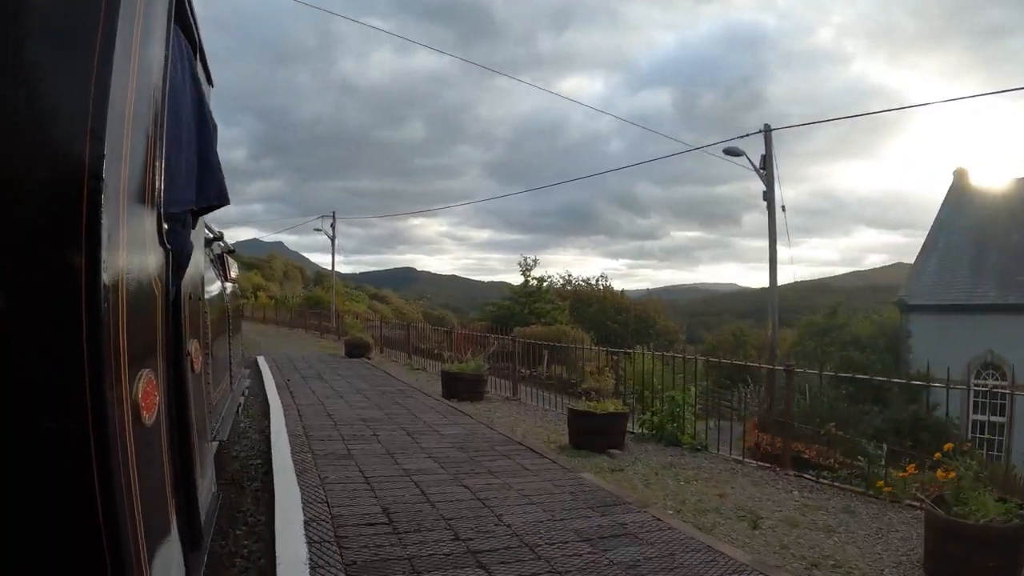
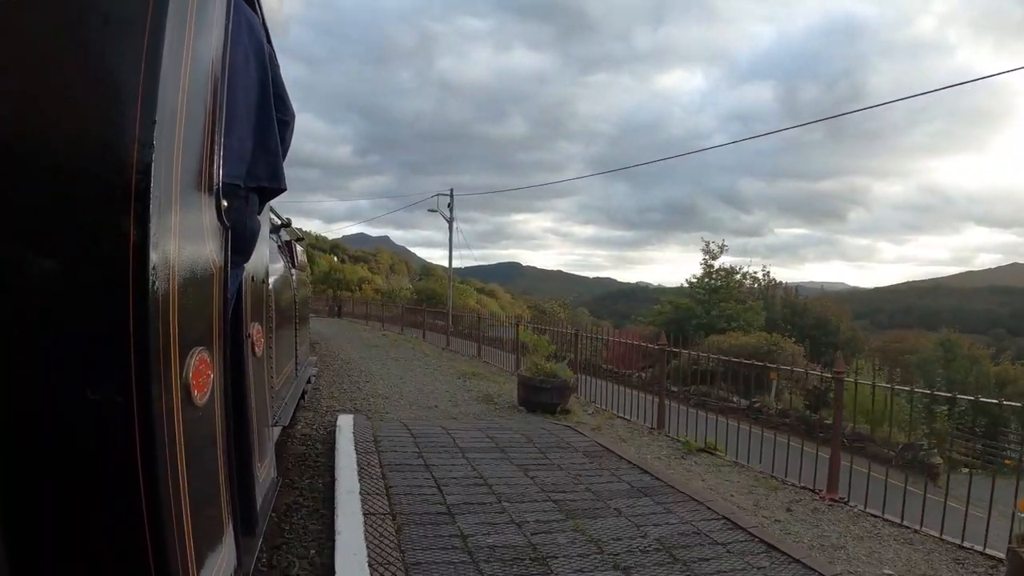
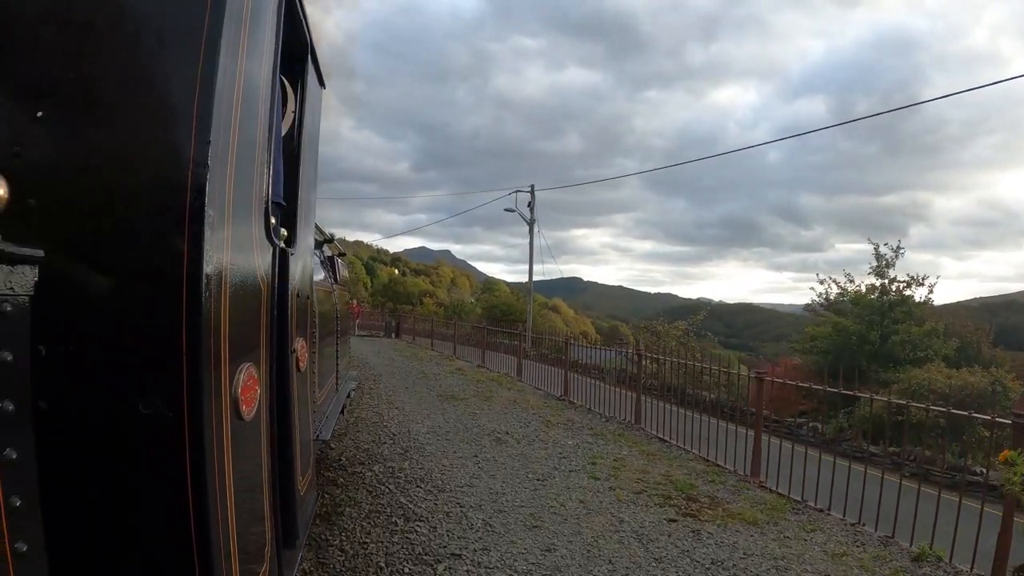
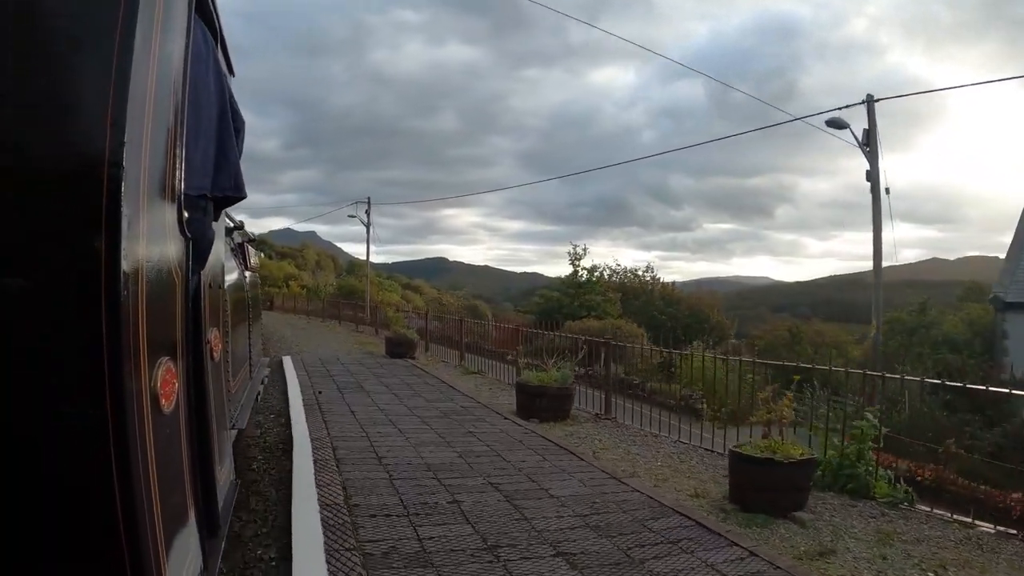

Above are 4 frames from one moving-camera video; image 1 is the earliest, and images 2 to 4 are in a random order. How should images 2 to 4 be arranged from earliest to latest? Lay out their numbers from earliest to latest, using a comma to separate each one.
4, 2, 3
